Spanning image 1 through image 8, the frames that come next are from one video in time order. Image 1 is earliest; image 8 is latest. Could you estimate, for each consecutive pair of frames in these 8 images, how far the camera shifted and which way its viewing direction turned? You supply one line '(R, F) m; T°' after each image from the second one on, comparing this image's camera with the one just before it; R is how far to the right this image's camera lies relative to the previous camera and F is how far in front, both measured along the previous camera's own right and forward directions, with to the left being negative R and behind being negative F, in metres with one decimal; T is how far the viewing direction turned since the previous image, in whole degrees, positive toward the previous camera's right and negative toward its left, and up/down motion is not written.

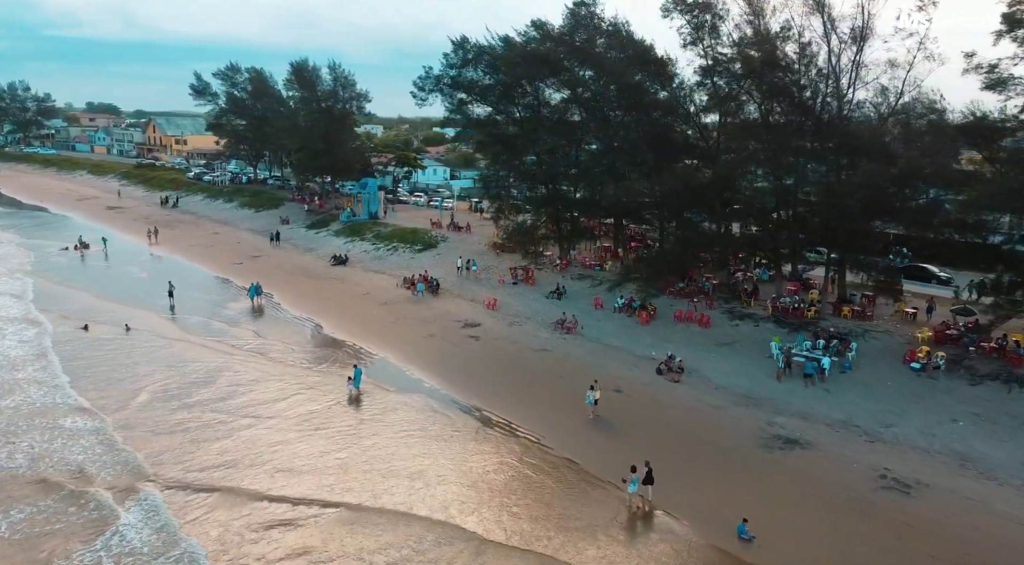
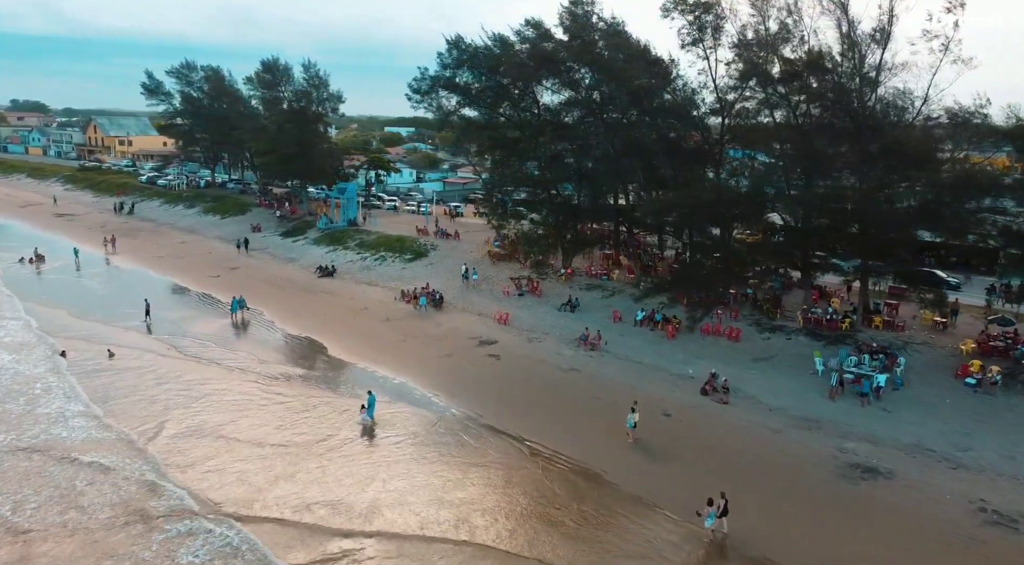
(-2.9, +2.0) m; +4°
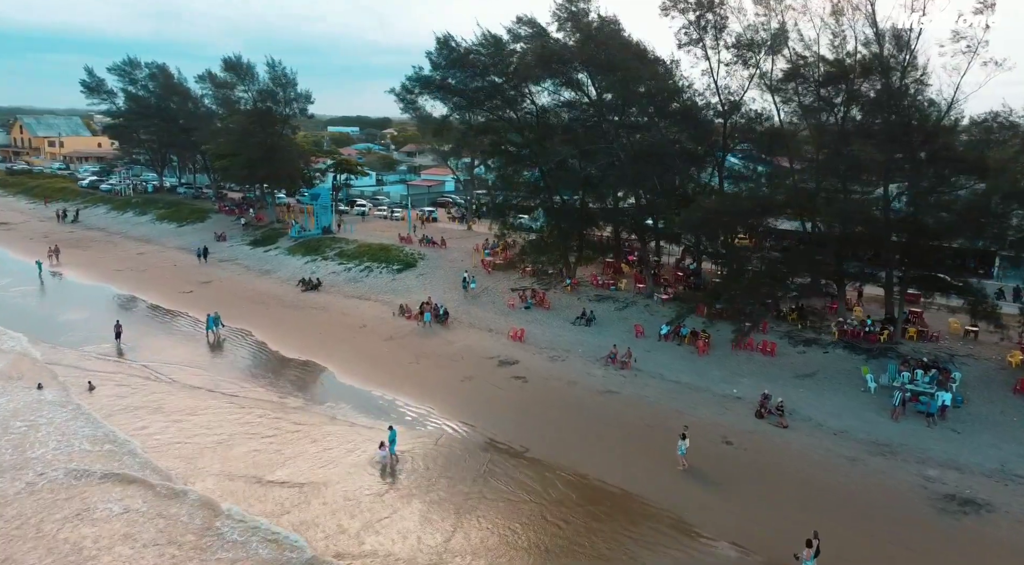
(-3.1, +2.2) m; +4°
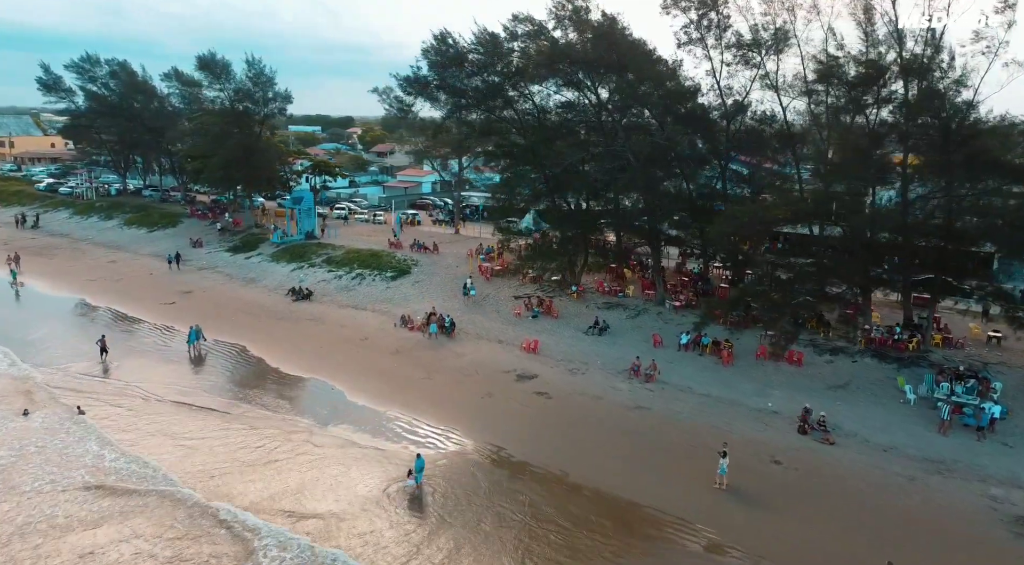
(-2.1, +1.5) m; +3°
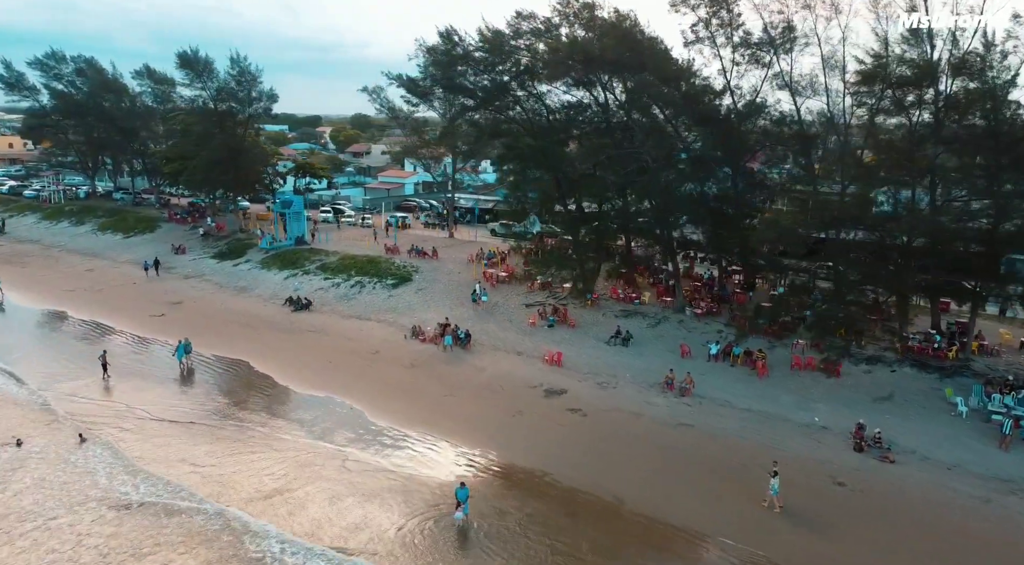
(-2.1, +1.5) m; +3°
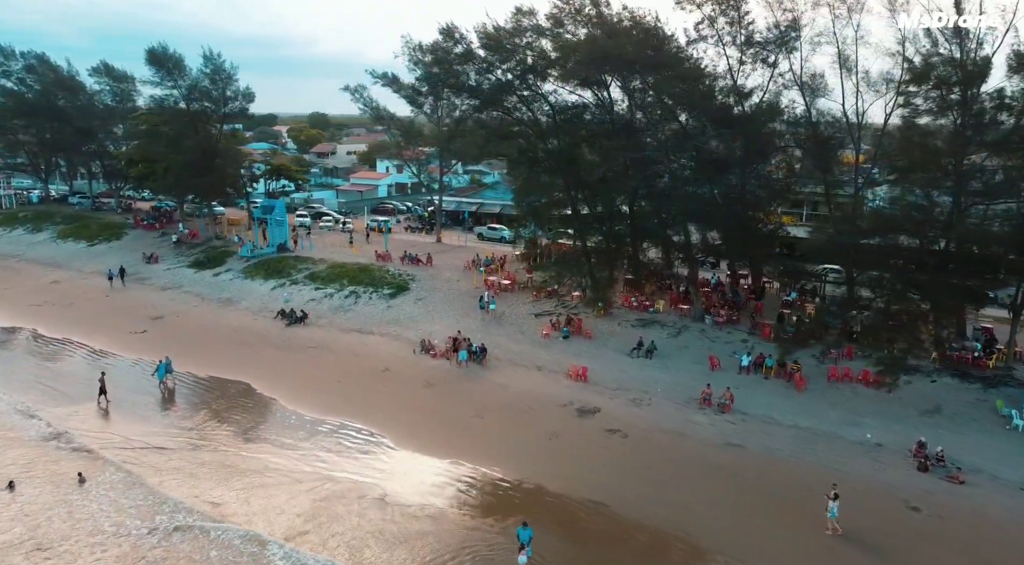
(-2.5, +1.7) m; +3°
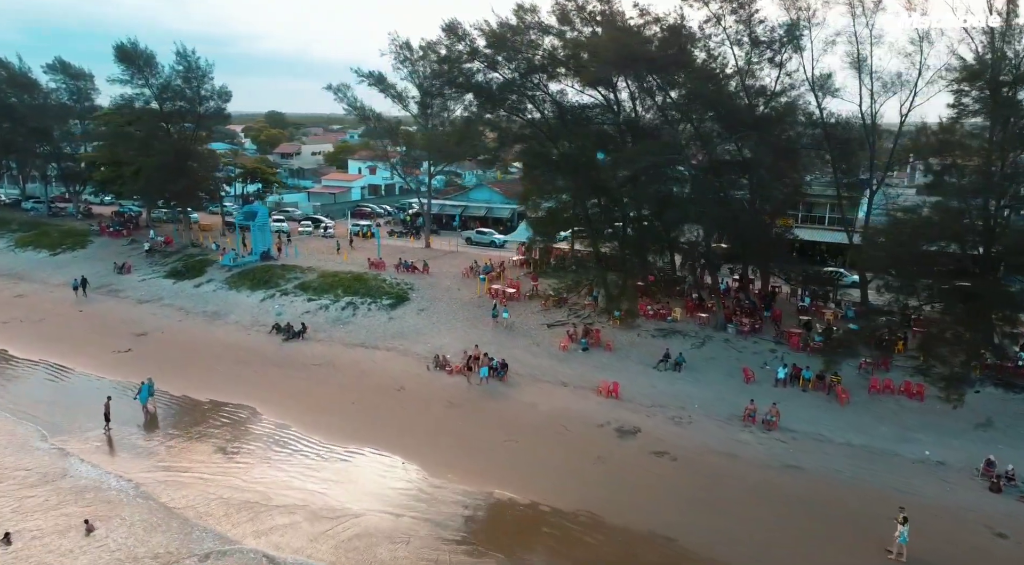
(-2.4, +1.7) m; +3°
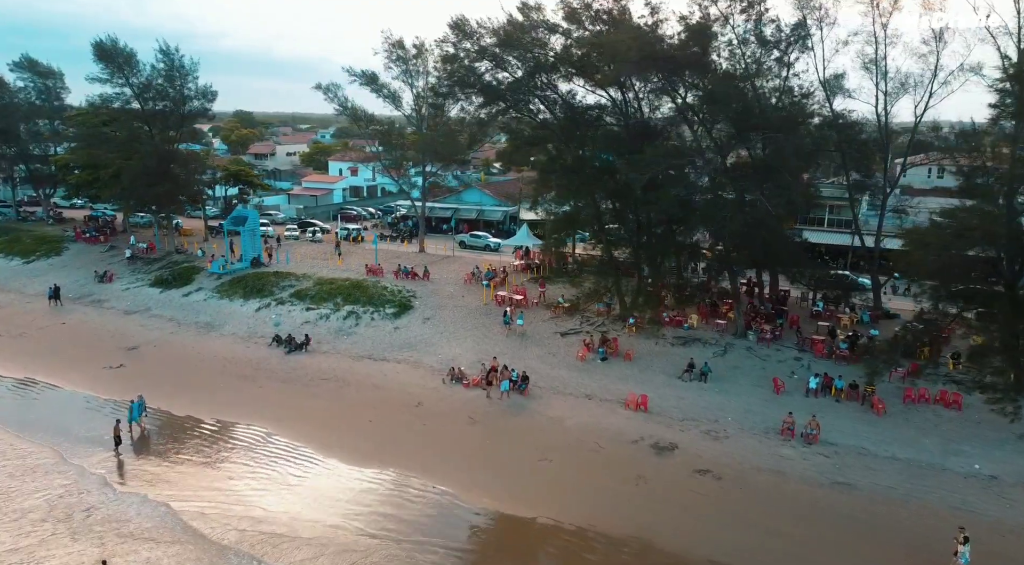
(-1.8, +1.2) m; +2°
